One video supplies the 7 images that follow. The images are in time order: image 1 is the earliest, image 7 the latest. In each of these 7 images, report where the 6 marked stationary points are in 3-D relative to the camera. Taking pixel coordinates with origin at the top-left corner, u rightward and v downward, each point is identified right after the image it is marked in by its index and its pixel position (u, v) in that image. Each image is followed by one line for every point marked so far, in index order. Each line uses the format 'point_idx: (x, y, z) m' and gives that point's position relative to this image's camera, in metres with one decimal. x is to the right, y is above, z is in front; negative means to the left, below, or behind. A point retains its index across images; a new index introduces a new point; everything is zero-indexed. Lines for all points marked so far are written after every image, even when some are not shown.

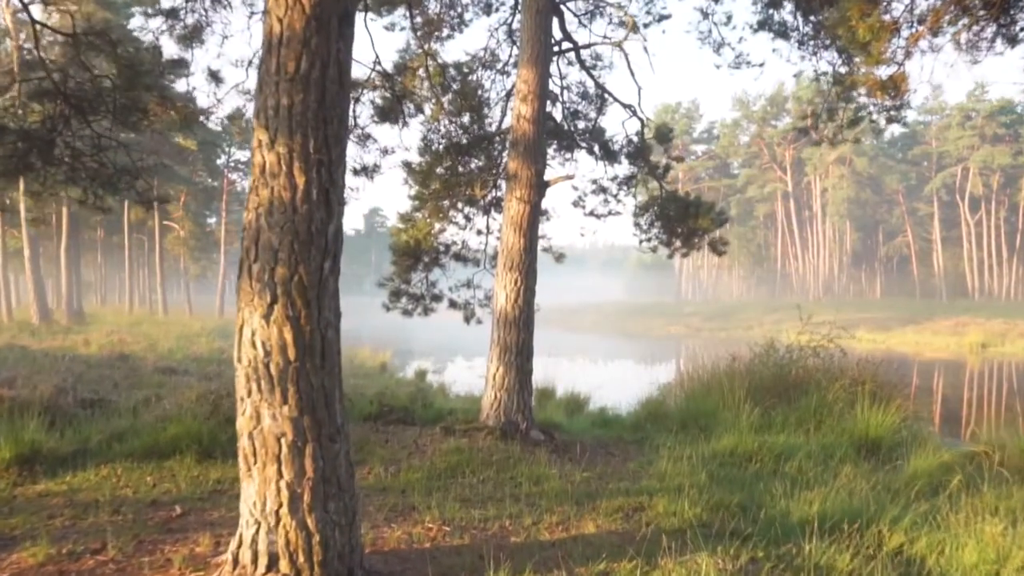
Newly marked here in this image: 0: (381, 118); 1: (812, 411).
0: (-1.4, +1.8, +8.4) m
1: (+3.5, -1.4, +9.4) m
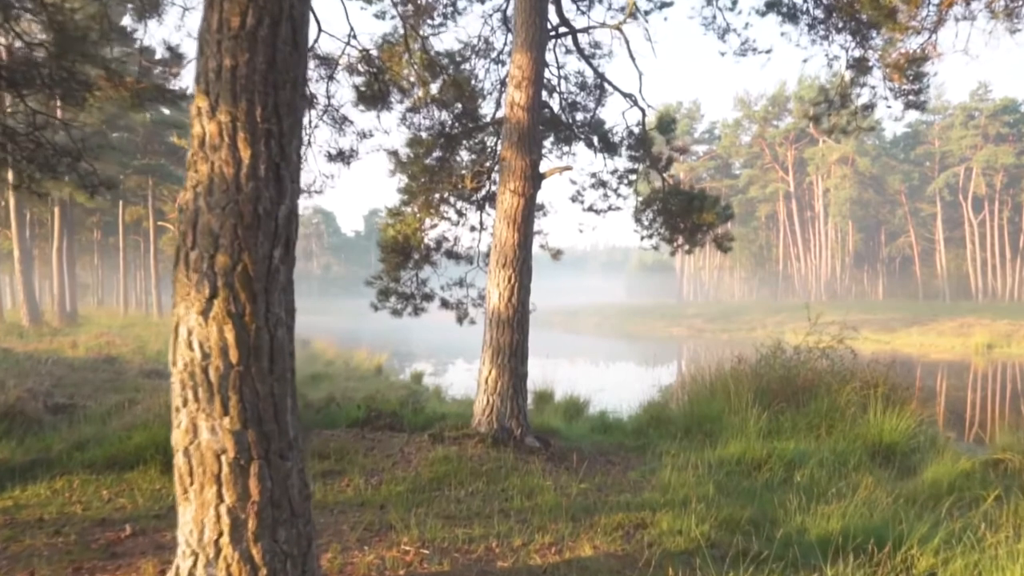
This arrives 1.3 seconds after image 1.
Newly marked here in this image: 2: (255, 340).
0: (-1.4, +1.8, +7.9) m
1: (+3.4, -1.4, +8.9) m
2: (-0.9, -0.2, +2.7) m
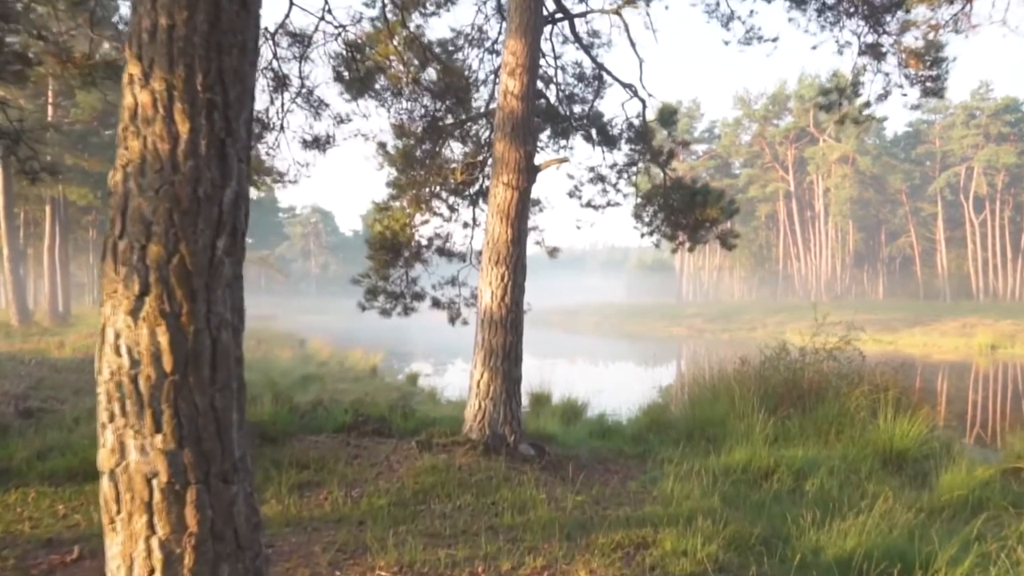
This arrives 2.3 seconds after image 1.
0: (-1.5, +1.8, +7.5) m
1: (+3.3, -1.4, +8.5) m
2: (-0.9, -0.2, +2.3) m
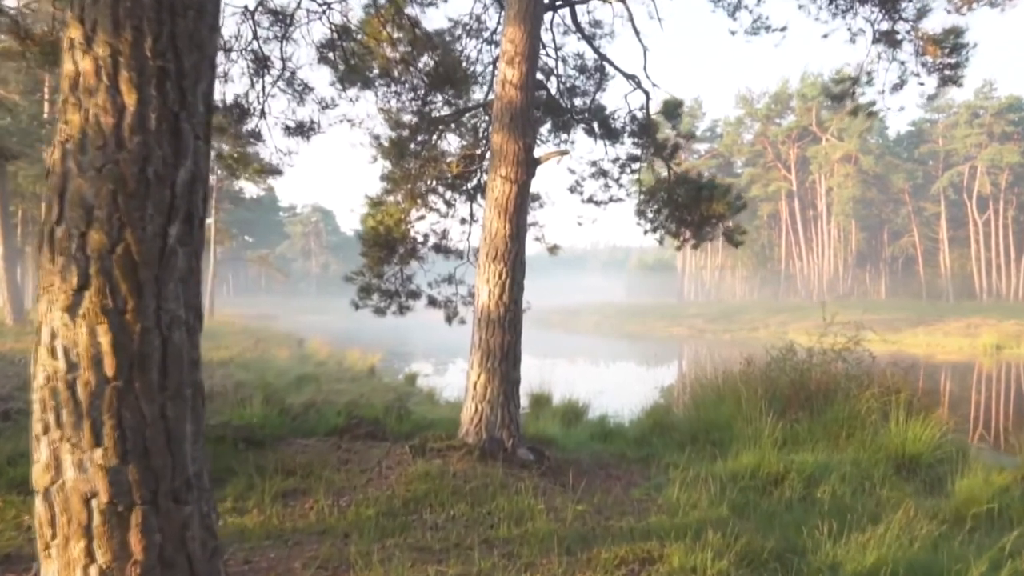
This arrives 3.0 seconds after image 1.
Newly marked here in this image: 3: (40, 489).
0: (-1.5, +1.8, +7.2) m
1: (+3.3, -1.4, +8.2) m
2: (-0.9, -0.1, +2.0) m
3: (-1.2, -0.5, +2.0) m
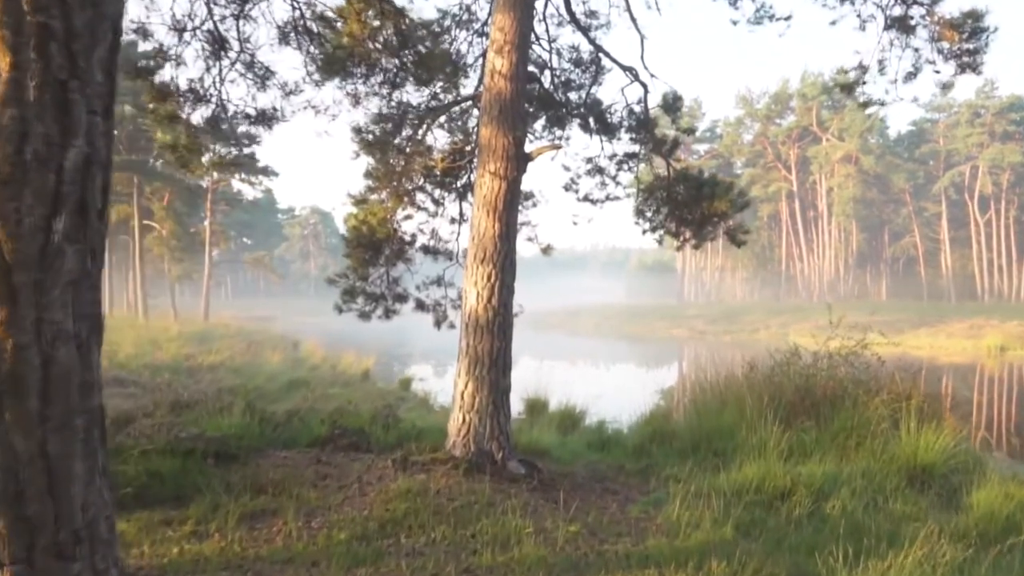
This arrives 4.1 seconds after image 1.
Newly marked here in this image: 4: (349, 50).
0: (-1.6, +1.8, +6.8) m
1: (+3.2, -1.4, +7.8) m
2: (-1.0, -0.2, +1.7) m
3: (-1.3, -0.5, +1.7) m
4: (-1.4, +2.0, +6.9) m
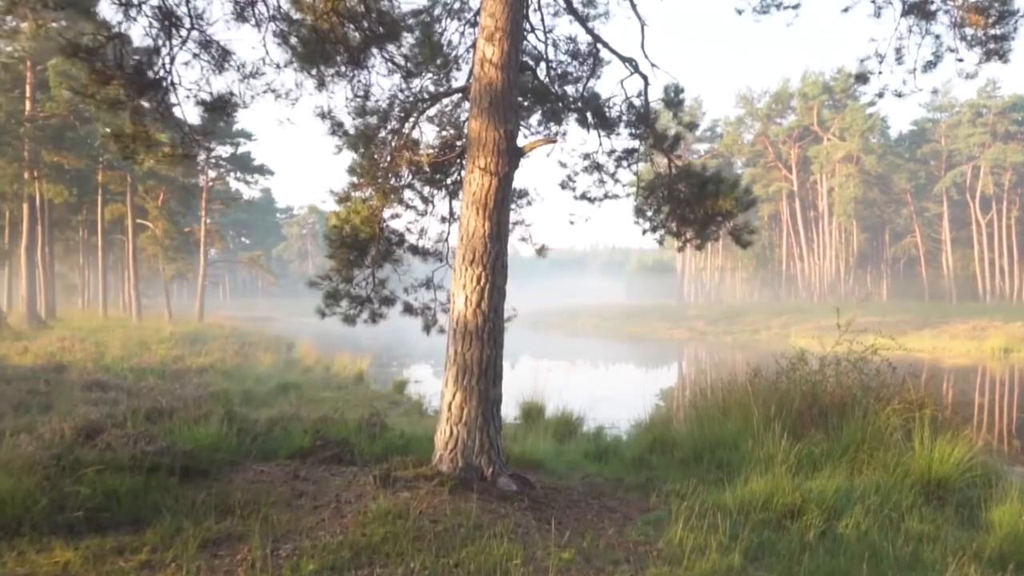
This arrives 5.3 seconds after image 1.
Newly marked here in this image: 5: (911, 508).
0: (-1.6, +1.8, +6.4) m
1: (+3.2, -1.4, +7.4) m
2: (-1.1, -0.2, +1.3) m
3: (-1.3, -0.5, +1.3) m
4: (-1.5, +2.0, +6.5) m
5: (+3.0, -1.7, +6.1) m
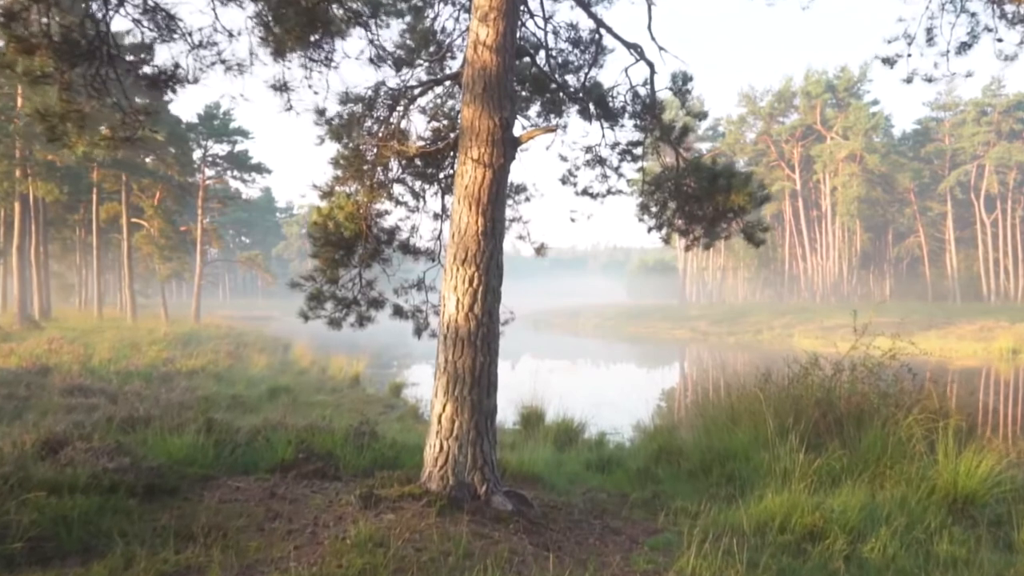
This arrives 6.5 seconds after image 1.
0: (-1.7, +1.8, +6.0) m
1: (+3.2, -1.4, +6.9) m
2: (-1.1, -0.2, +0.8) m
3: (-1.4, -0.6, +0.8) m
4: (-1.5, +2.0, +6.0) m
5: (+3.0, -1.7, +5.6) m
